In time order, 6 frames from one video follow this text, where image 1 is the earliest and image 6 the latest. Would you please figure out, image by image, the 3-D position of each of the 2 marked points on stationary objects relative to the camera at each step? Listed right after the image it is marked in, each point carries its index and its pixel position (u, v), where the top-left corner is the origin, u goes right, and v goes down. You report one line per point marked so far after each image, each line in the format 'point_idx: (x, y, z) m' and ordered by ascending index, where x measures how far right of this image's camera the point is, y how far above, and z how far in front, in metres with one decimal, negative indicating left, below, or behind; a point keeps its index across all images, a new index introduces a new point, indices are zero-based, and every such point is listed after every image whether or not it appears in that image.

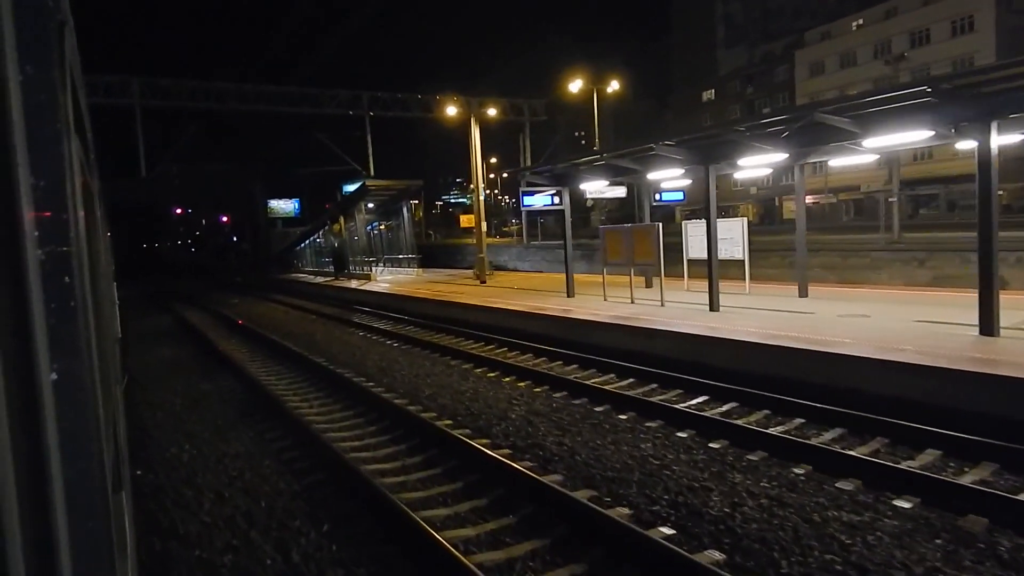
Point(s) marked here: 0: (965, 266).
0: (+8.5, +0.4, +13.6) m
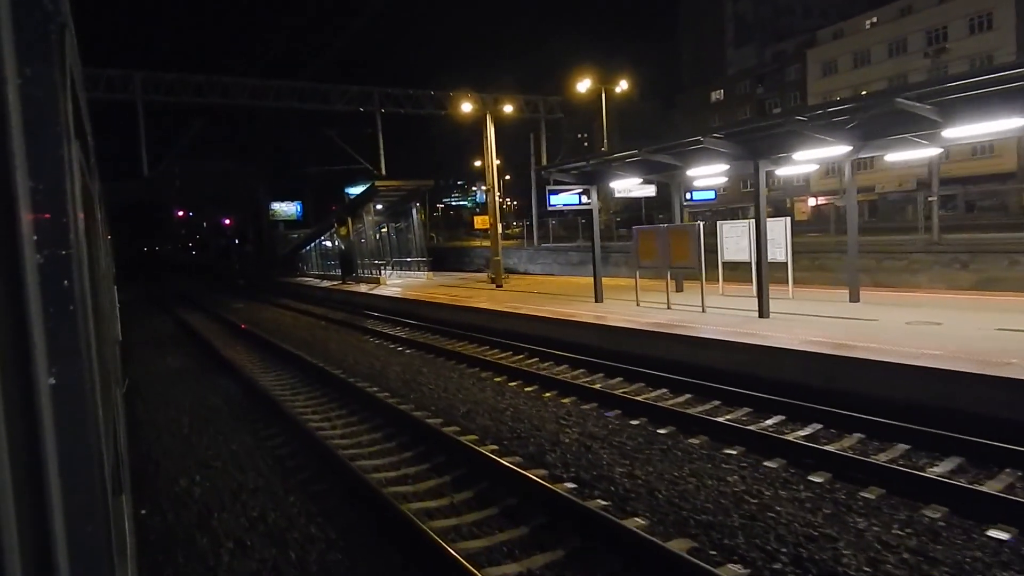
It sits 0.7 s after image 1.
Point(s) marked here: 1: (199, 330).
0: (+8.7, +0.4, +13.1) m
1: (-8.4, -1.2, +19.7) m
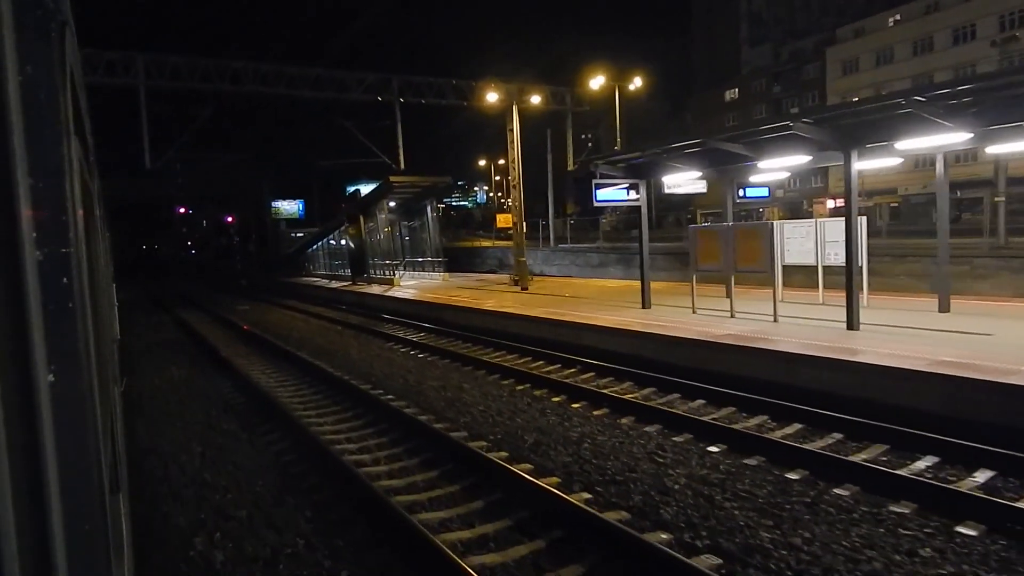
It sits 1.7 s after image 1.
0: (+9.1, +0.2, +12.4) m
1: (-8.0, -1.2, +18.9) m
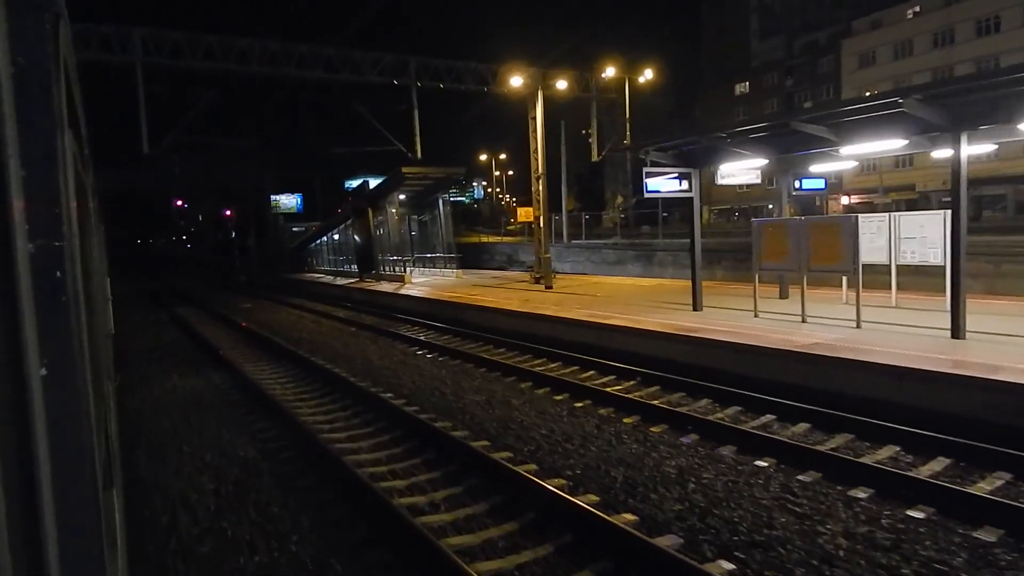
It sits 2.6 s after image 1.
0: (+9.4, +0.2, +11.8) m
1: (-7.8, -1.1, +18.2) m
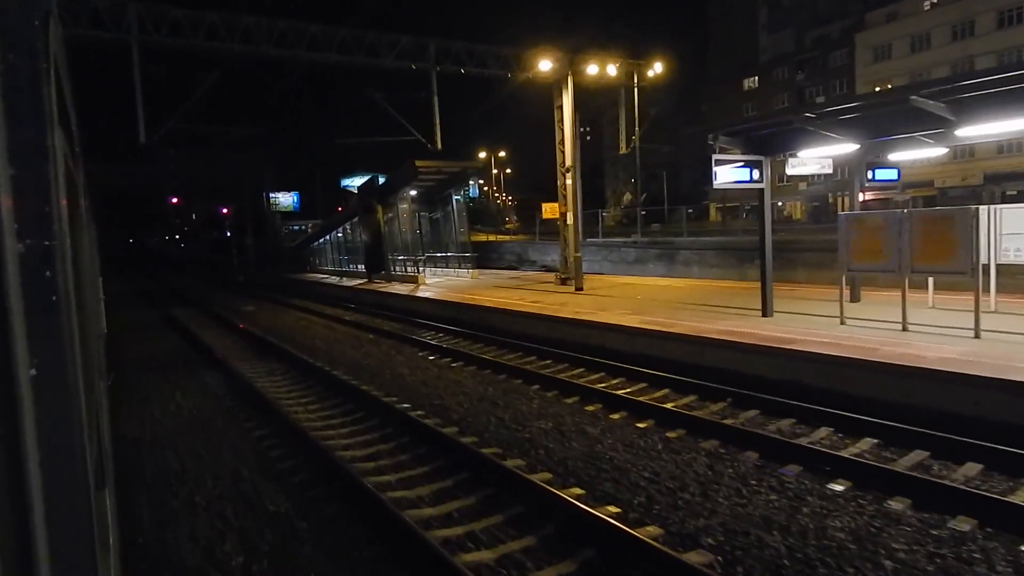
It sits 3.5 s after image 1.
0: (+9.7, +0.2, +11.2) m
1: (-7.5, -1.1, +17.5) m
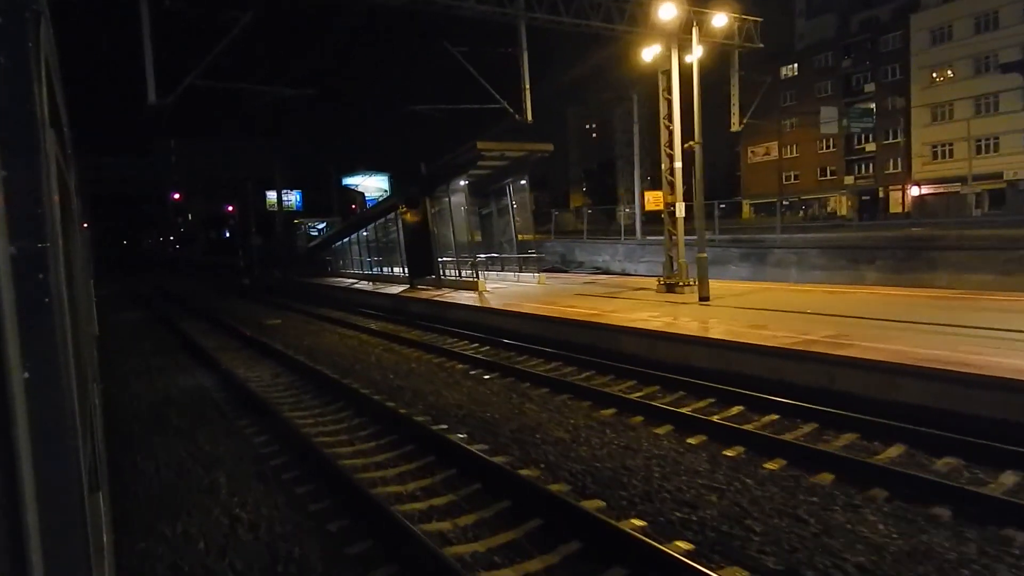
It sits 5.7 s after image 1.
0: (+10.7, +0.2, +9.4) m
1: (-6.6, -1.2, +15.5) m
